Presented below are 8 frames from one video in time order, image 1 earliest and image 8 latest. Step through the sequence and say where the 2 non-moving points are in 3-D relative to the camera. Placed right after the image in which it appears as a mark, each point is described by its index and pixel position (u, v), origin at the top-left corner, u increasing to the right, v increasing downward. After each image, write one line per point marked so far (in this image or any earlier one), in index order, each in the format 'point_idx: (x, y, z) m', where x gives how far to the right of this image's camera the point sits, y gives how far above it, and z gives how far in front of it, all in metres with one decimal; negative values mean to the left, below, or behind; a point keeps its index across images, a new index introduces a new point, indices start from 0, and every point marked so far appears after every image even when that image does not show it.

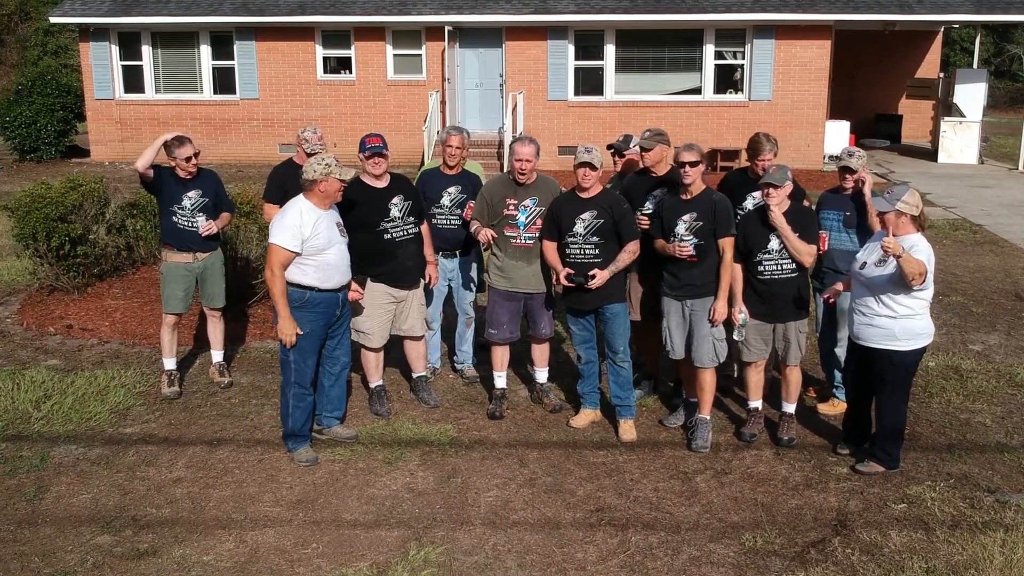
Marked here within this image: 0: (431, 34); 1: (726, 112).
0: (-1.6, +4.9, +16.1) m
1: (+4.1, +3.3, +15.9) m
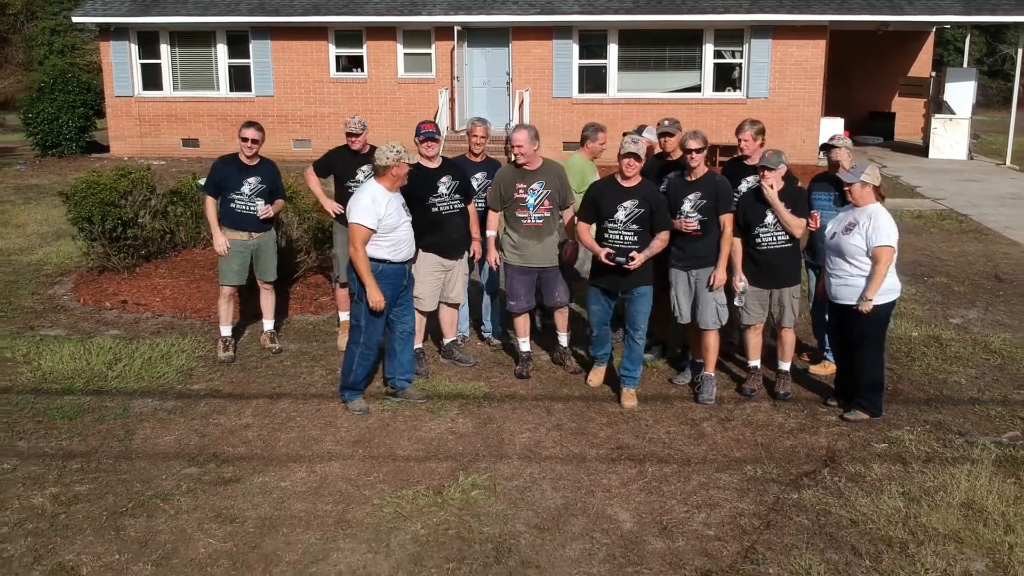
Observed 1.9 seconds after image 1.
0: (-1.4, +5.1, +16.7) m
1: (+4.2, +3.5, +16.5) m
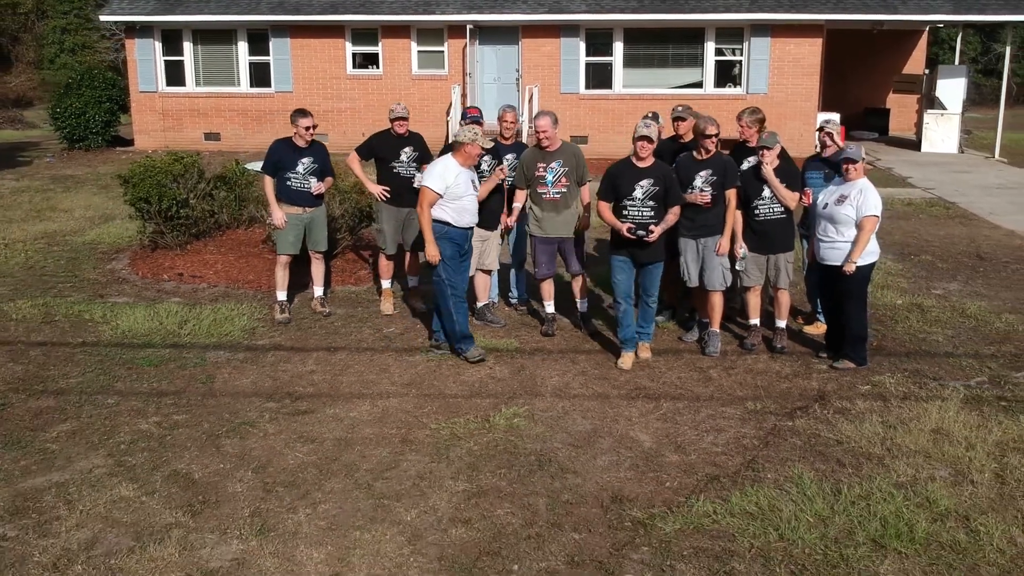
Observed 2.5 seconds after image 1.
0: (-1.2, +5.4, +17.4) m
1: (+4.4, +3.8, +17.2) m
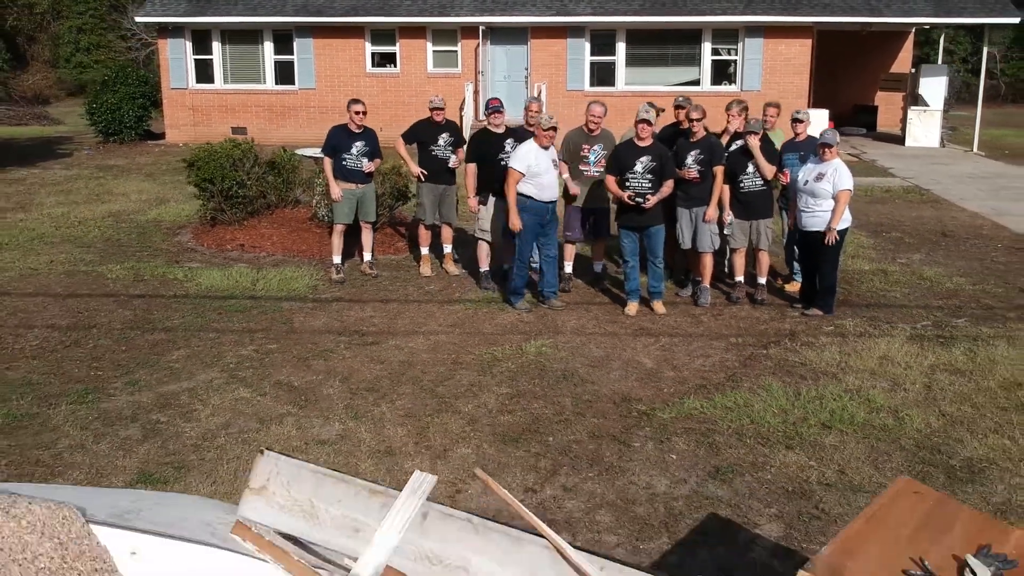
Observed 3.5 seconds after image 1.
0: (-1.0, +5.7, +18.6) m
1: (+4.6, +4.1, +18.4) m
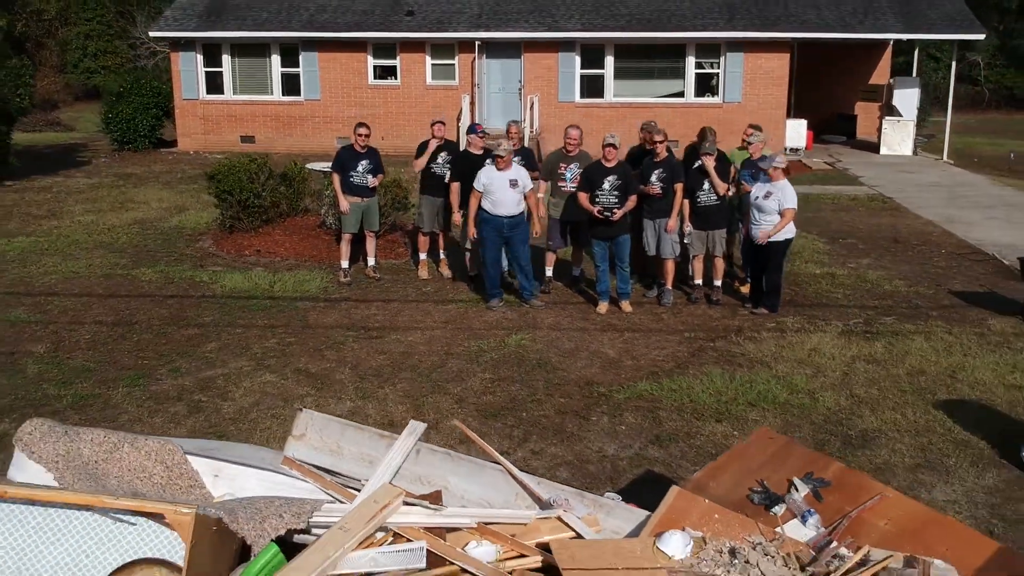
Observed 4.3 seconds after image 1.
0: (-1.2, +5.7, +19.7) m
1: (+4.5, +4.1, +19.4) m
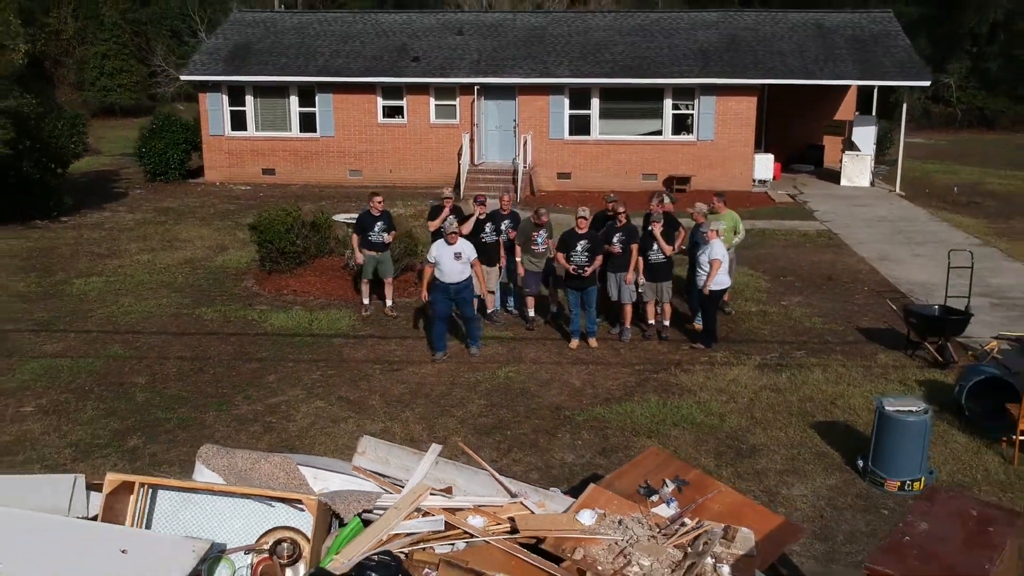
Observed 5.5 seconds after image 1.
0: (-1.3, +5.2, +21.8) m
1: (+4.4, +3.6, +21.6) m
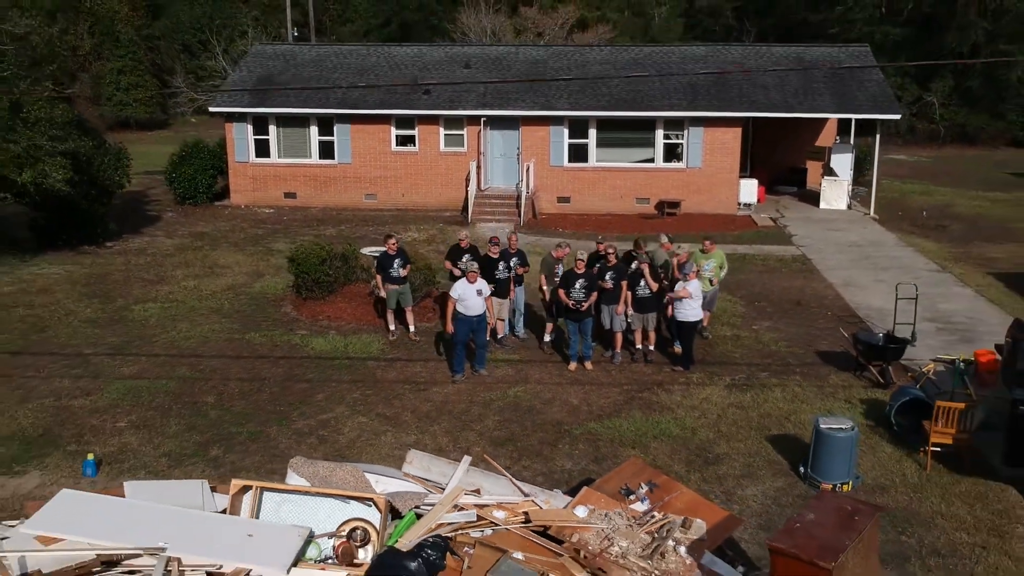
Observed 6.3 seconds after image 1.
0: (-1.2, +4.7, +23.6) m
1: (+4.5, +3.1, +23.4) m
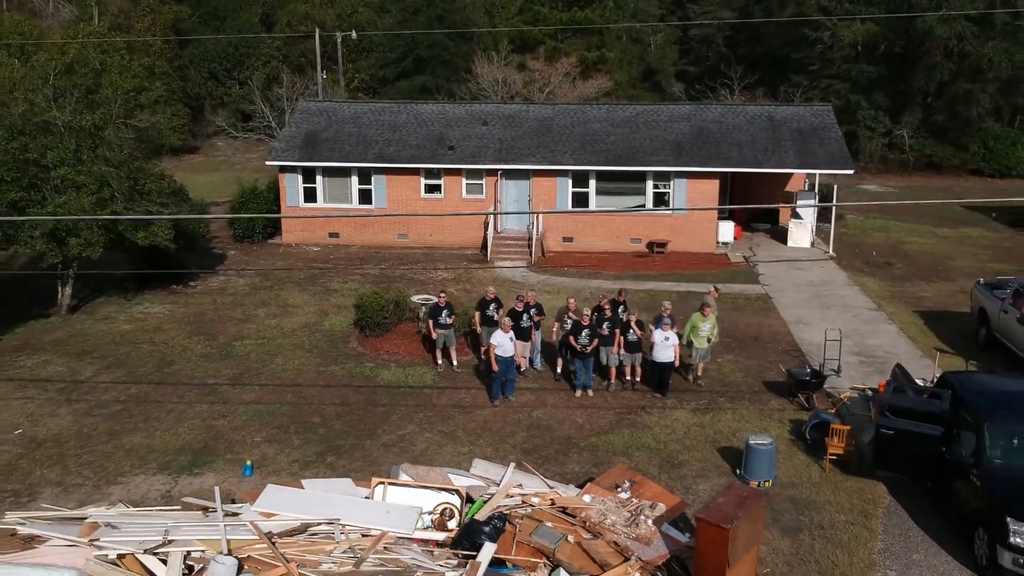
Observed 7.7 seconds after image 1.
0: (-0.8, +3.8, +27.7) m
1: (+4.9, +2.2, +27.5) m
